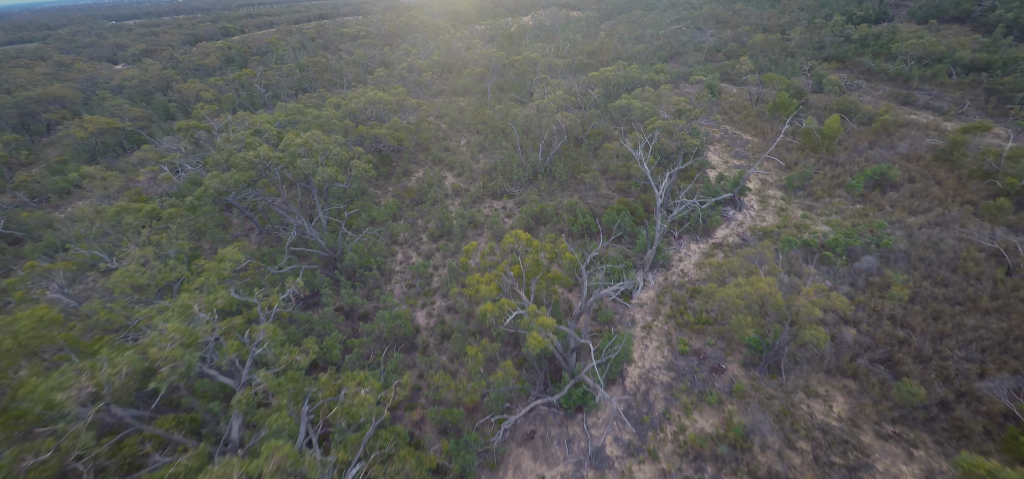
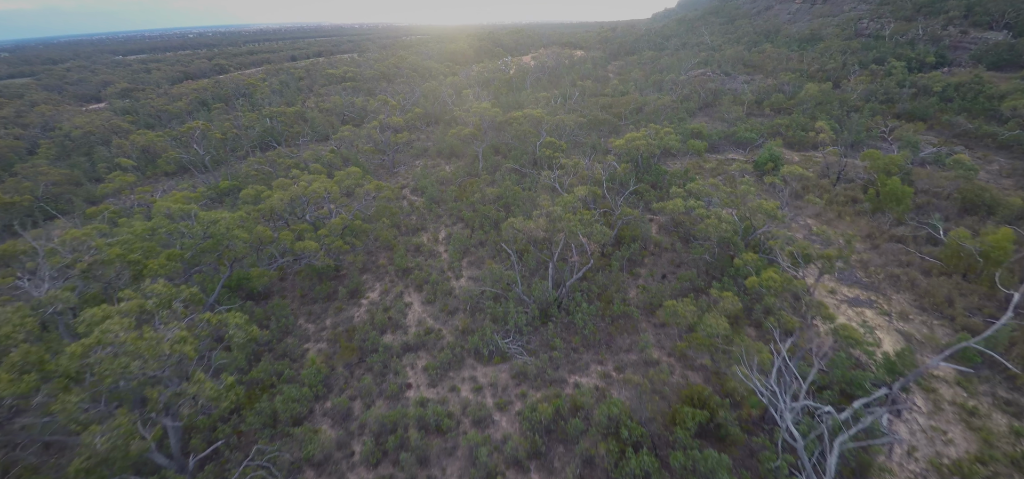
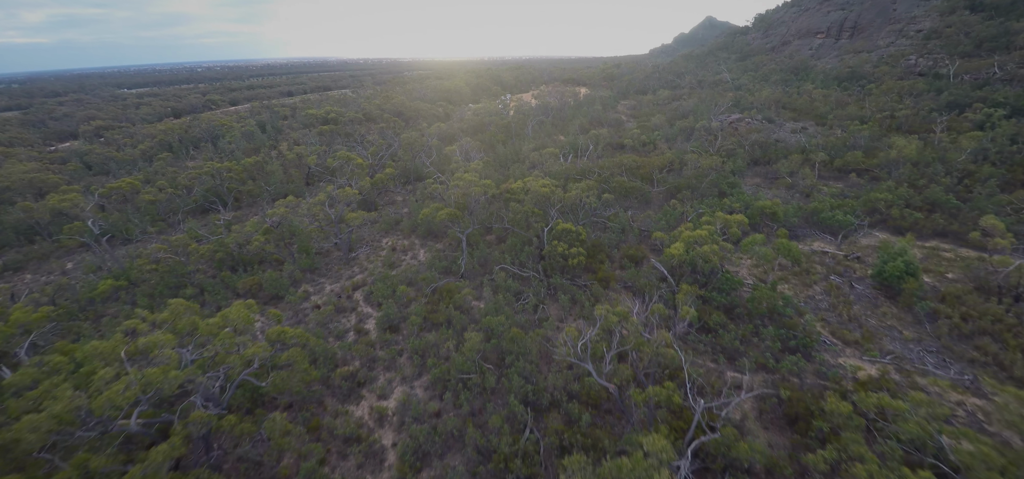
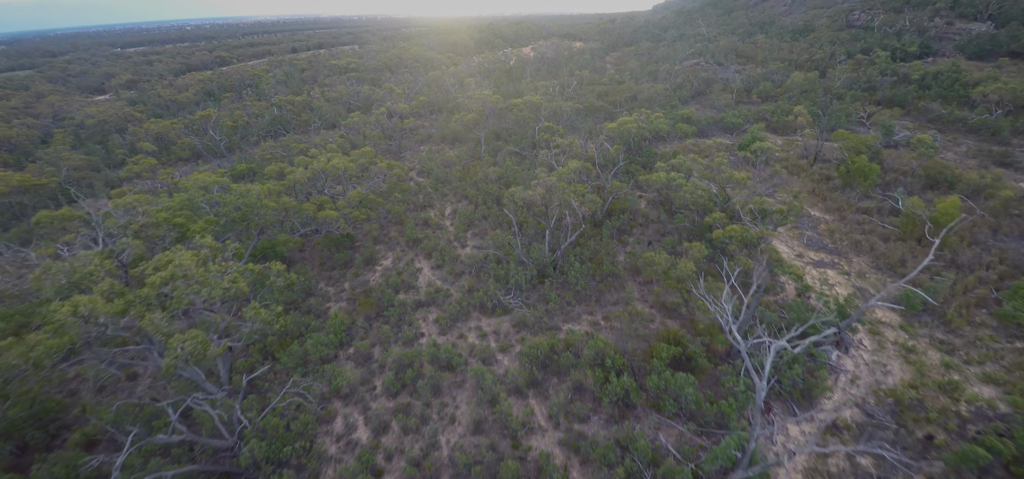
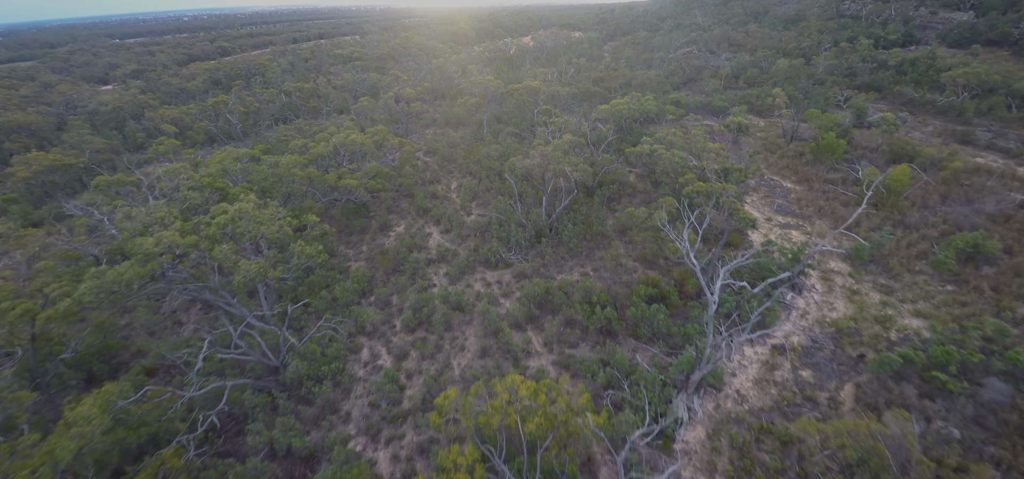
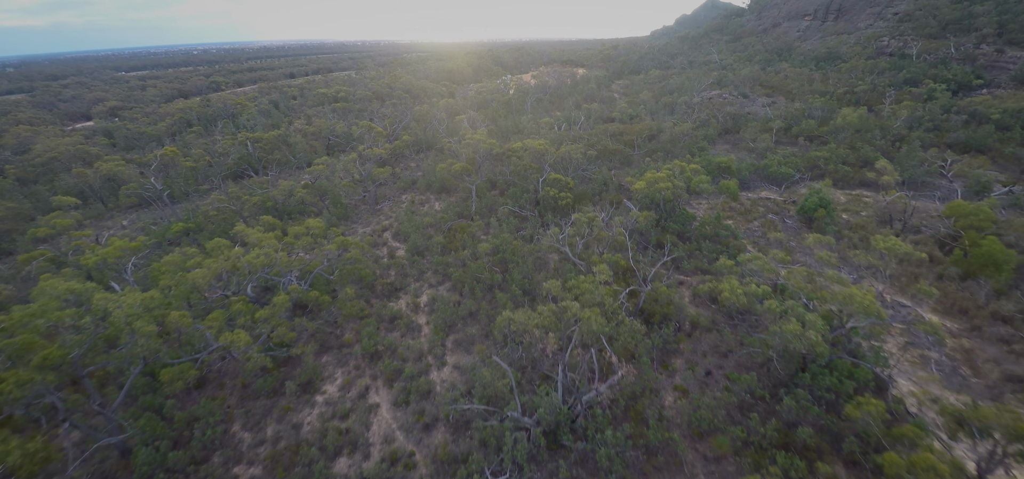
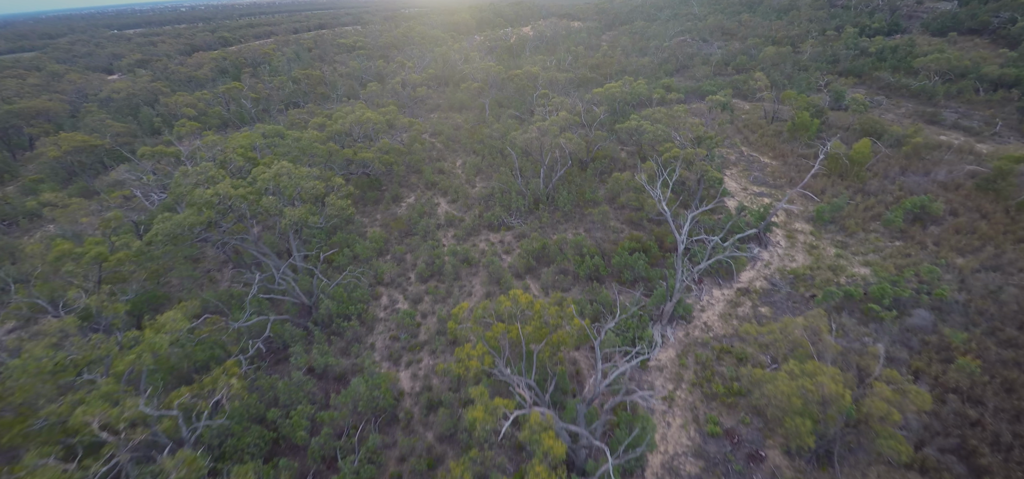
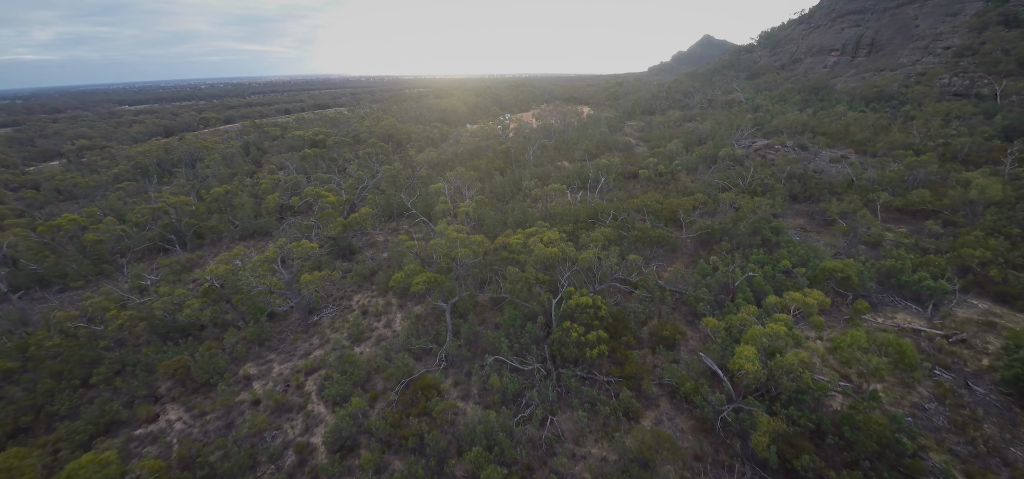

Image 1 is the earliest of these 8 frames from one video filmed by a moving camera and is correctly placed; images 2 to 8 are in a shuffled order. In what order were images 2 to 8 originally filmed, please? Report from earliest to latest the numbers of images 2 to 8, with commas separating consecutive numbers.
7, 5, 4, 2, 6, 3, 8
